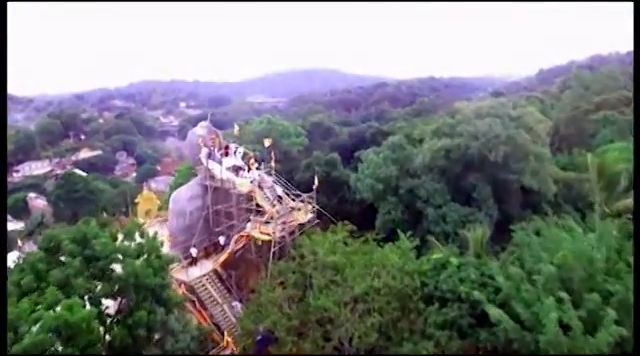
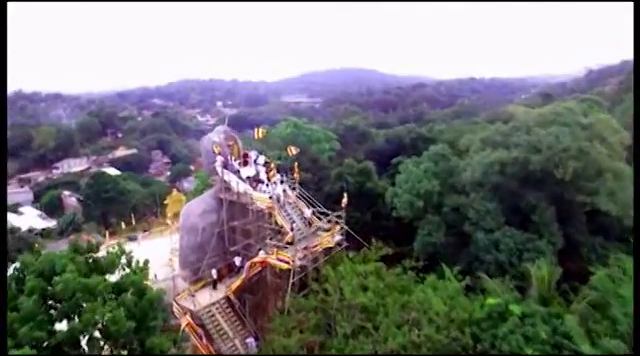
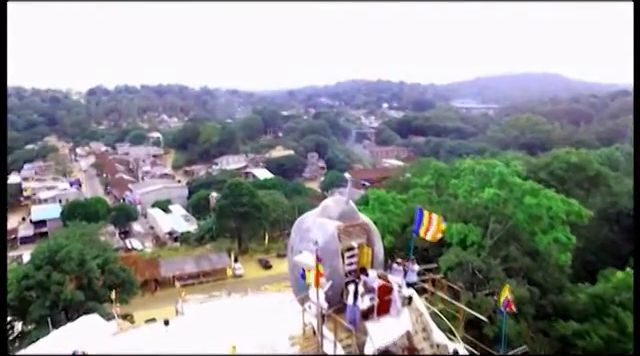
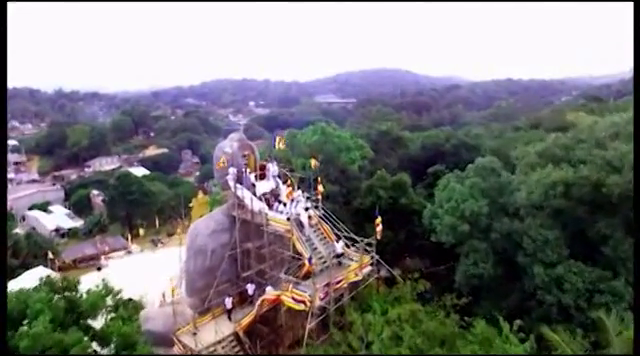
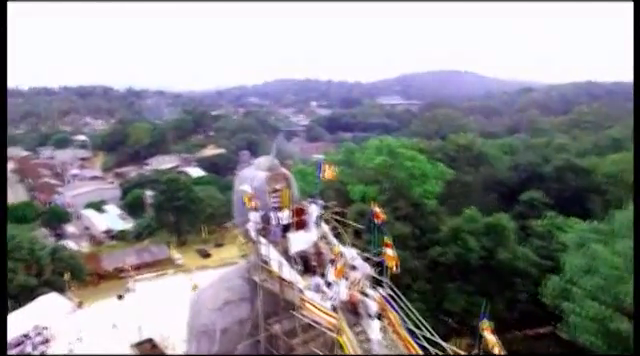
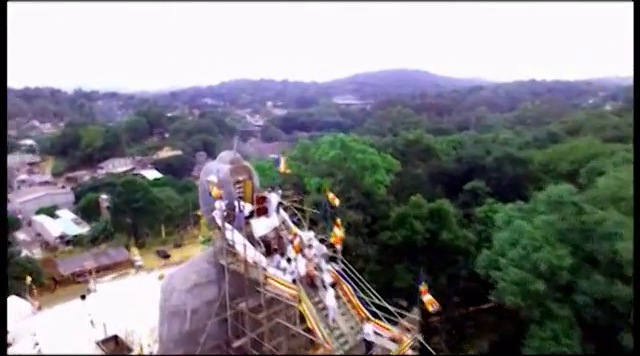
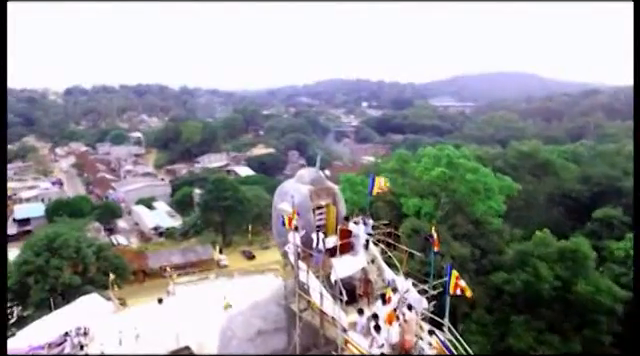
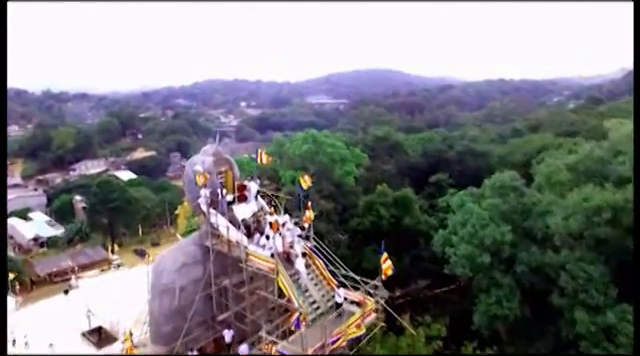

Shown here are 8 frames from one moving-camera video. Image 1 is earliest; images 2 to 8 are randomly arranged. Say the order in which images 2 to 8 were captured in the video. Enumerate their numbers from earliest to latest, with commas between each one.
2, 4, 8, 6, 5, 7, 3
